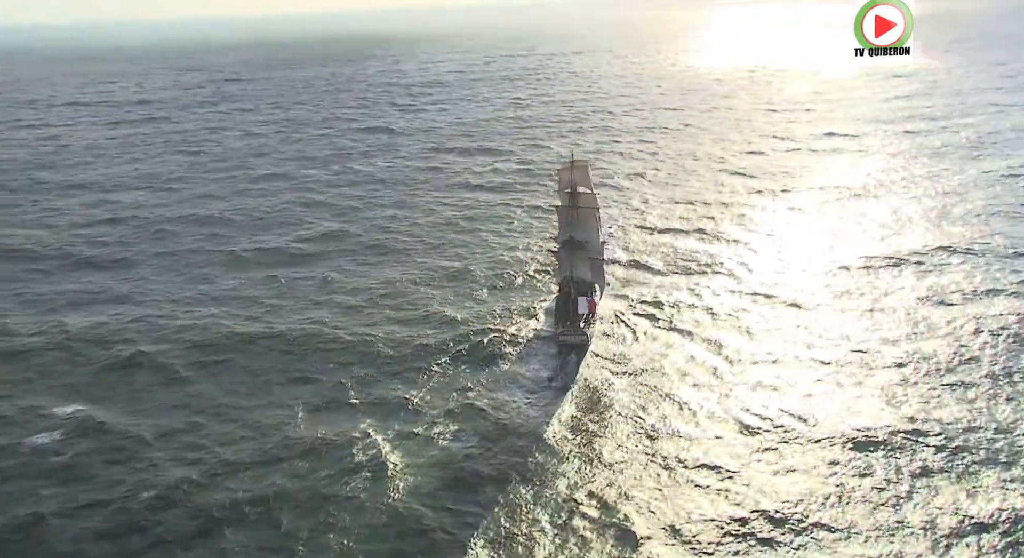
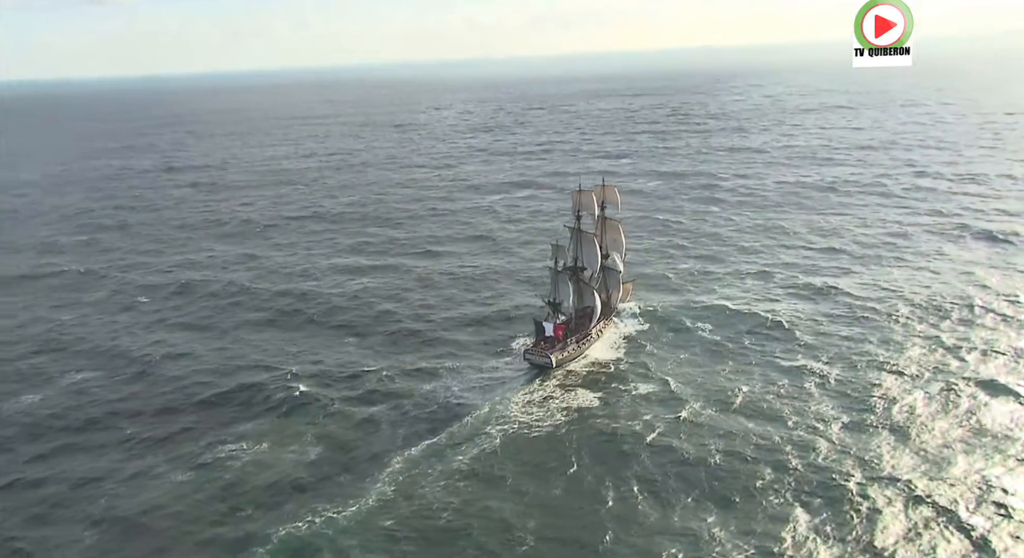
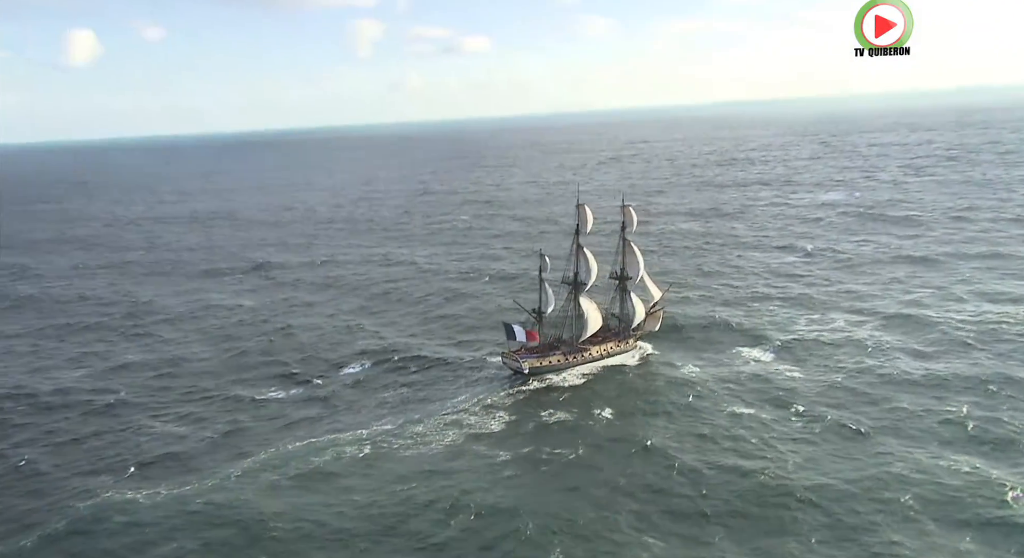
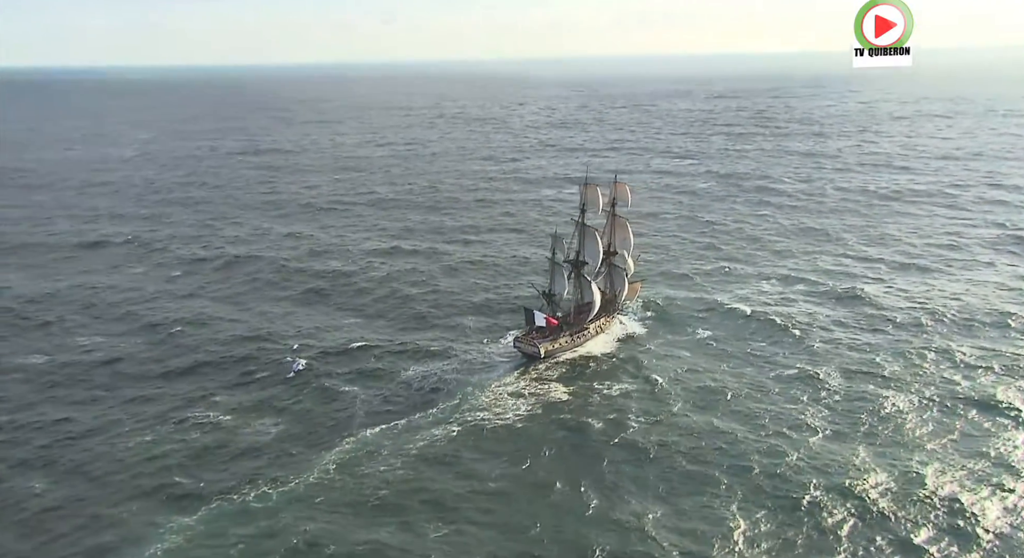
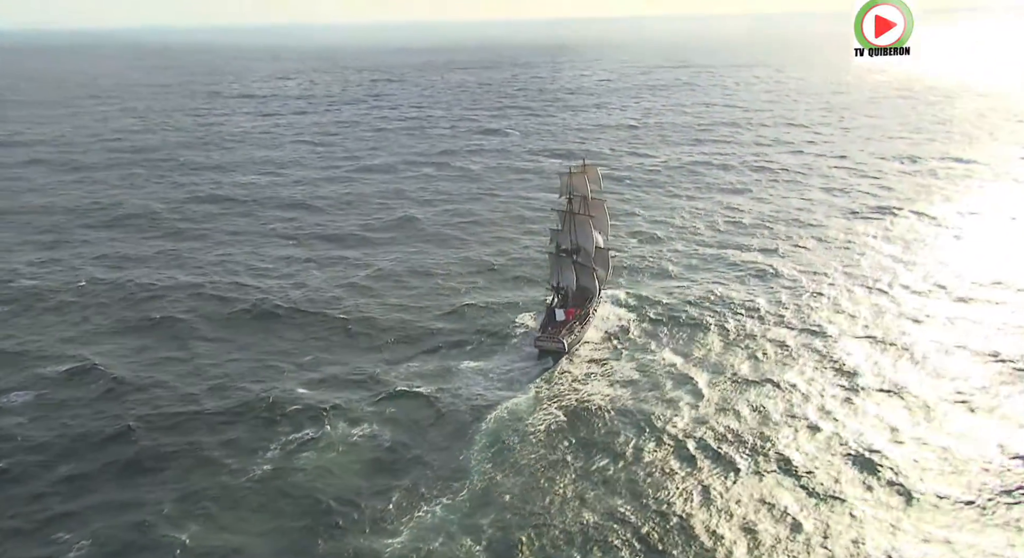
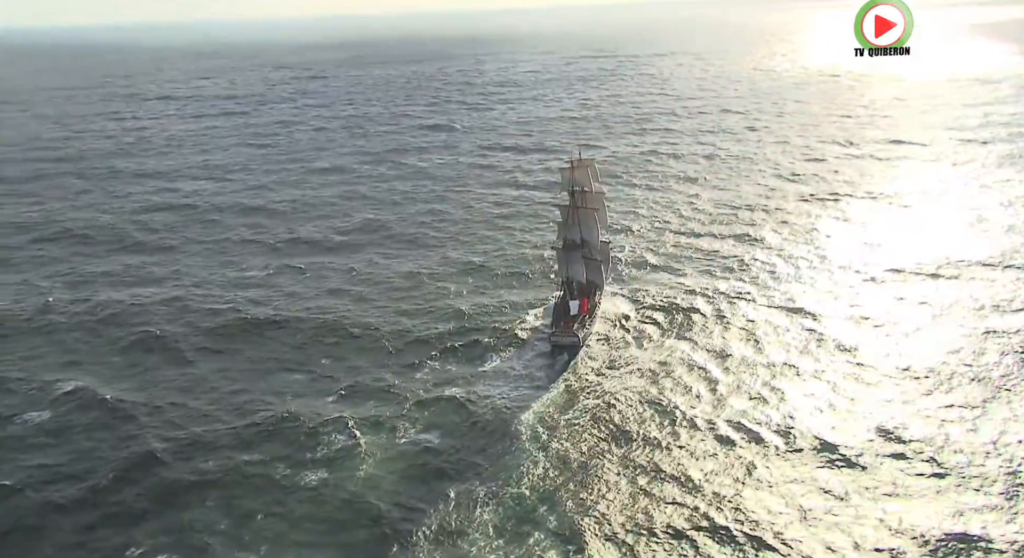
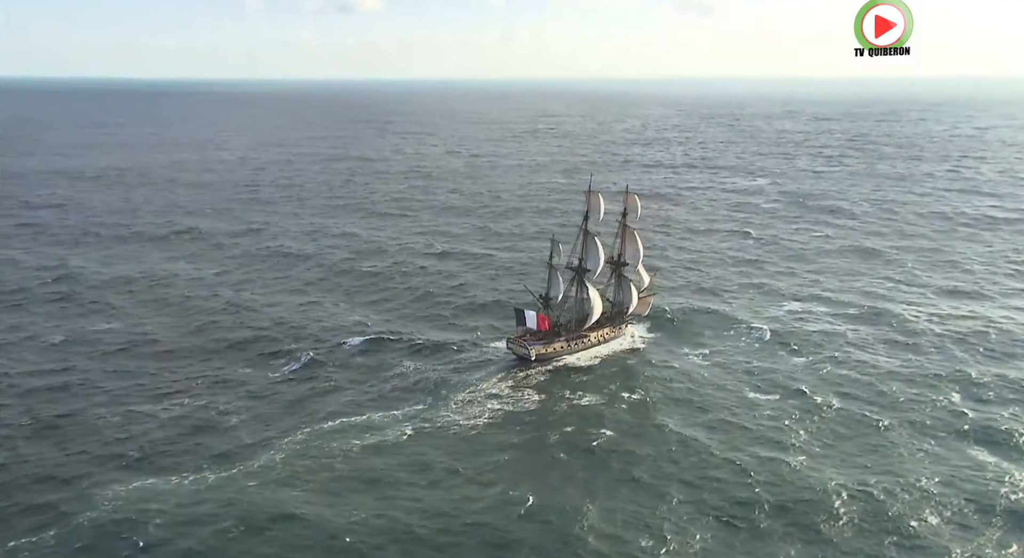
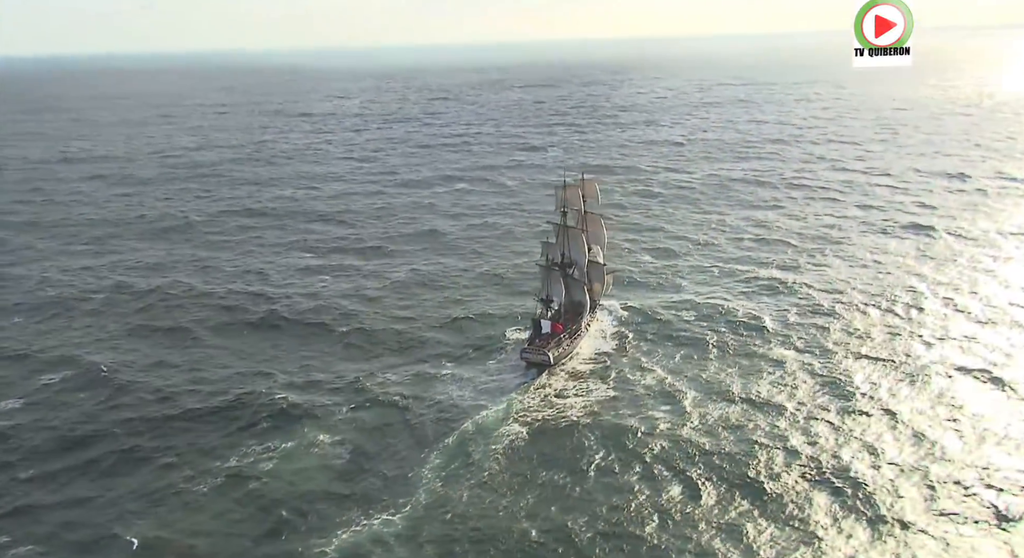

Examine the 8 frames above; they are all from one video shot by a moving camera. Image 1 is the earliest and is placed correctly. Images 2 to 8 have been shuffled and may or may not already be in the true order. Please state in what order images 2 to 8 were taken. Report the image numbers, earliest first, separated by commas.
6, 5, 8, 2, 4, 7, 3
